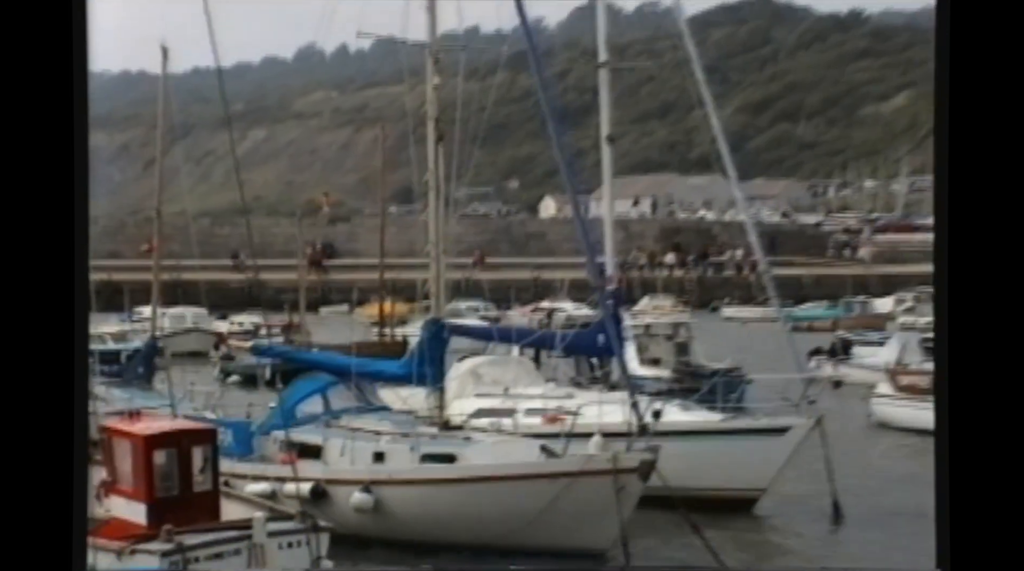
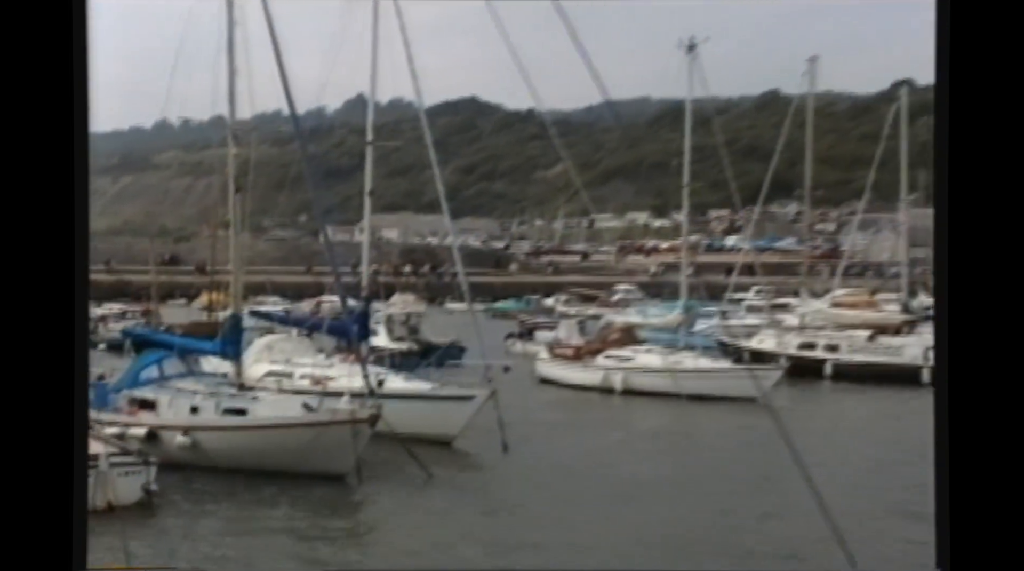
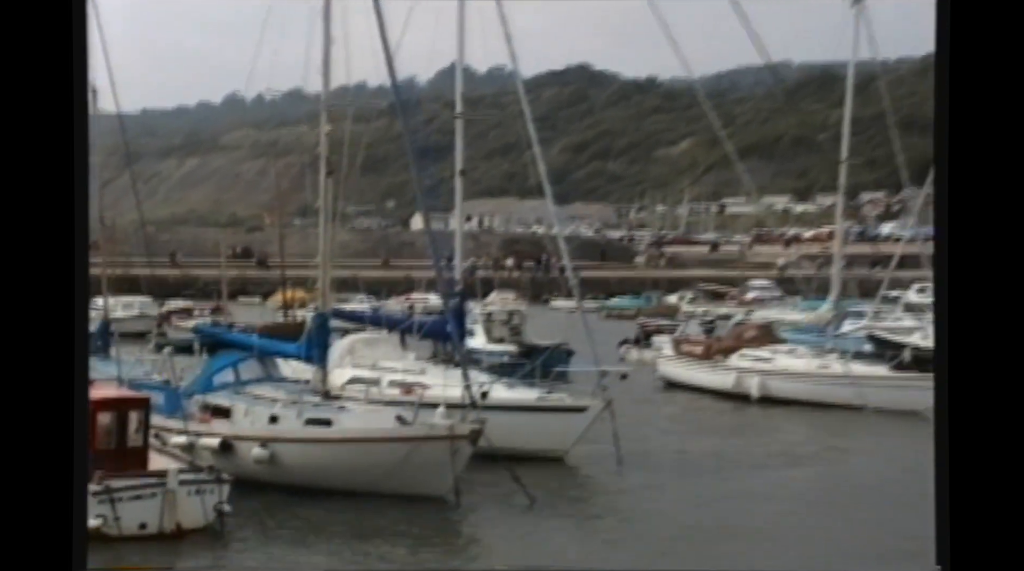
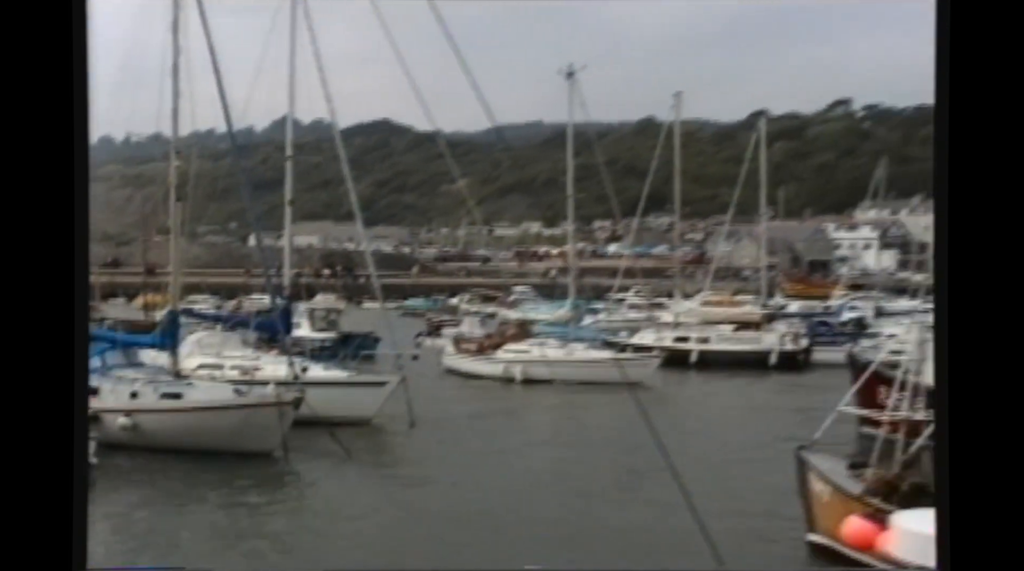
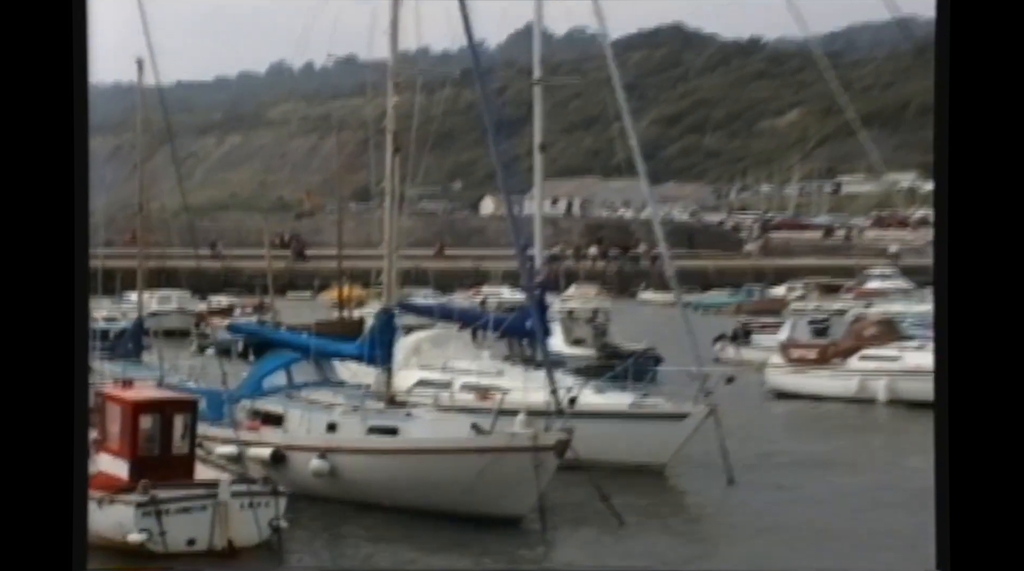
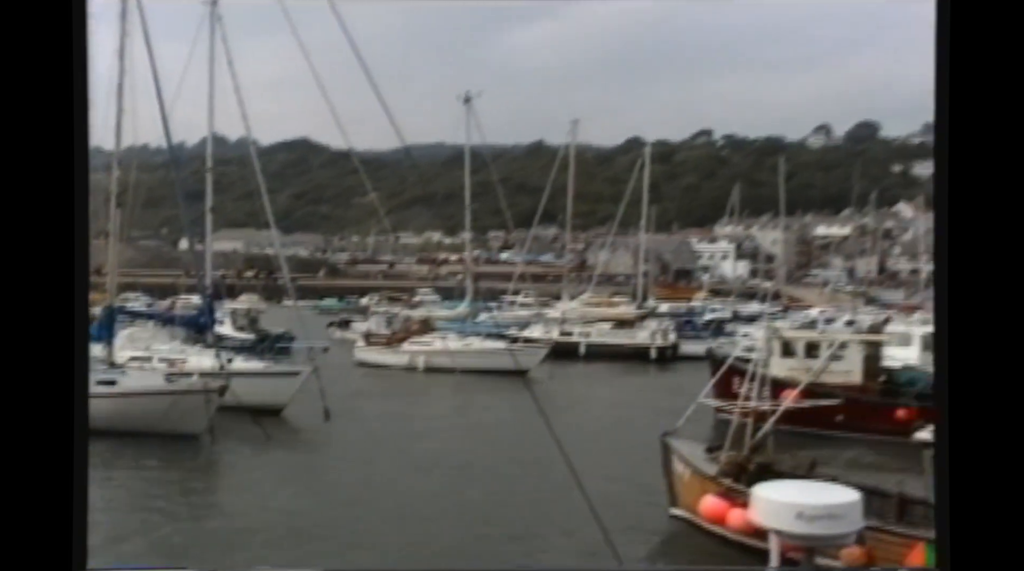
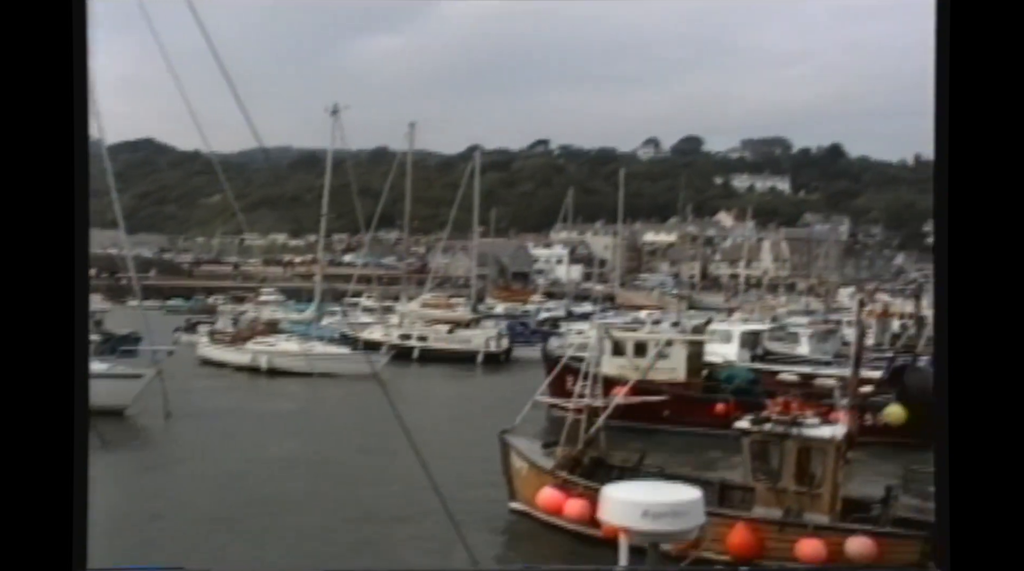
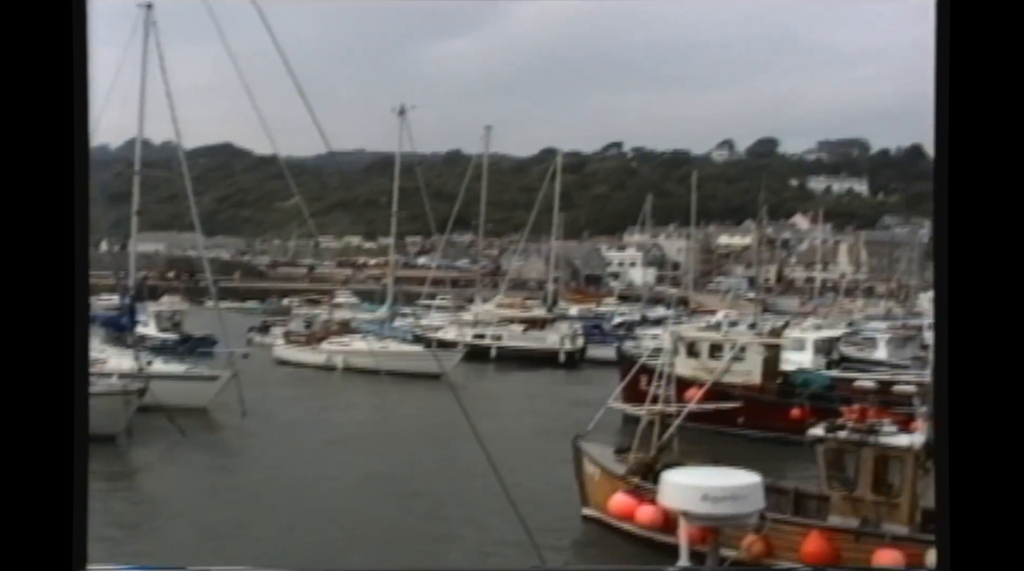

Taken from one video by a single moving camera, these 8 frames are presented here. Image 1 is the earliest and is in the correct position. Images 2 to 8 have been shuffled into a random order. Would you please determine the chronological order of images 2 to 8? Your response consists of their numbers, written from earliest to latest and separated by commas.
5, 3, 2, 4, 6, 8, 7
